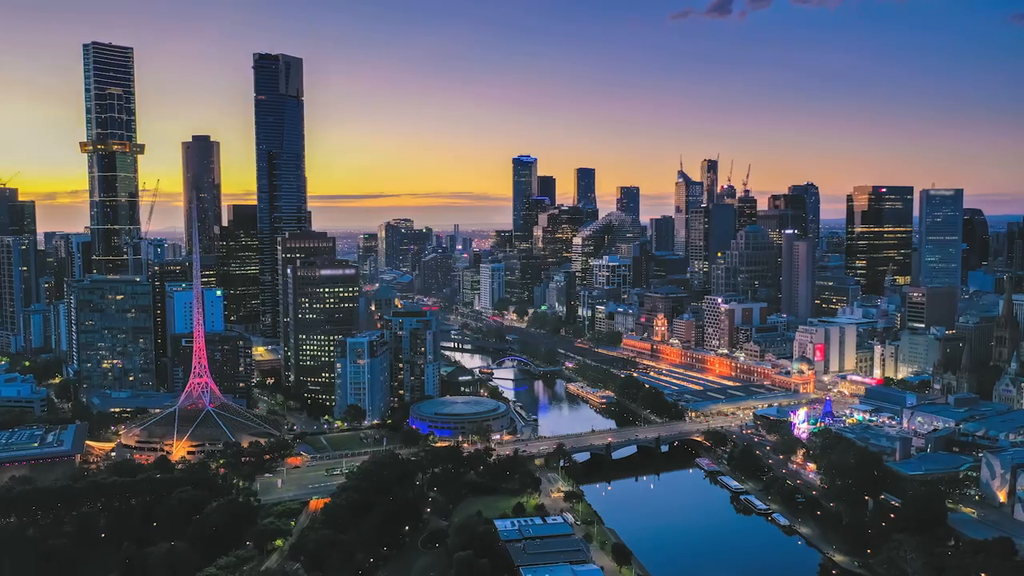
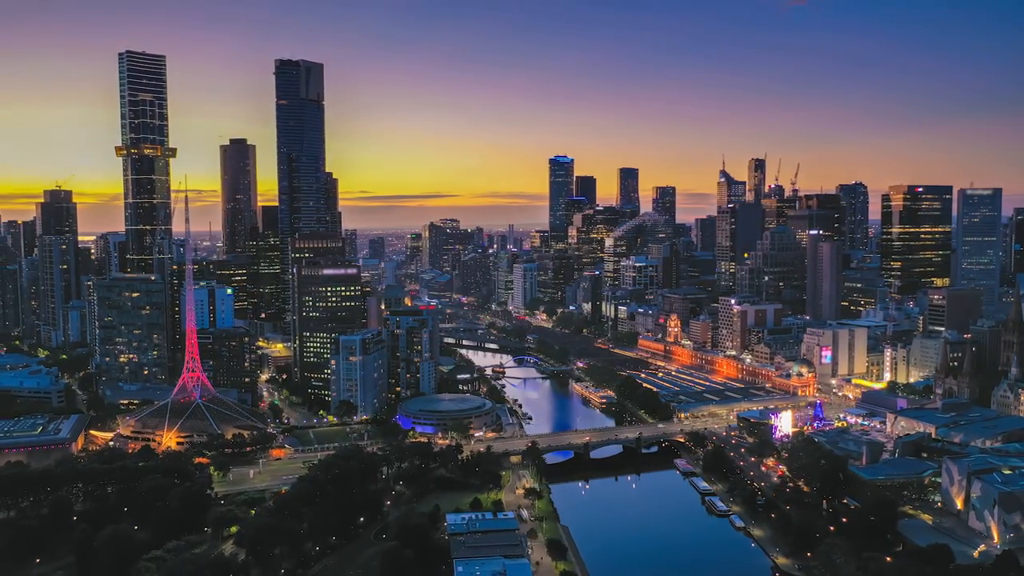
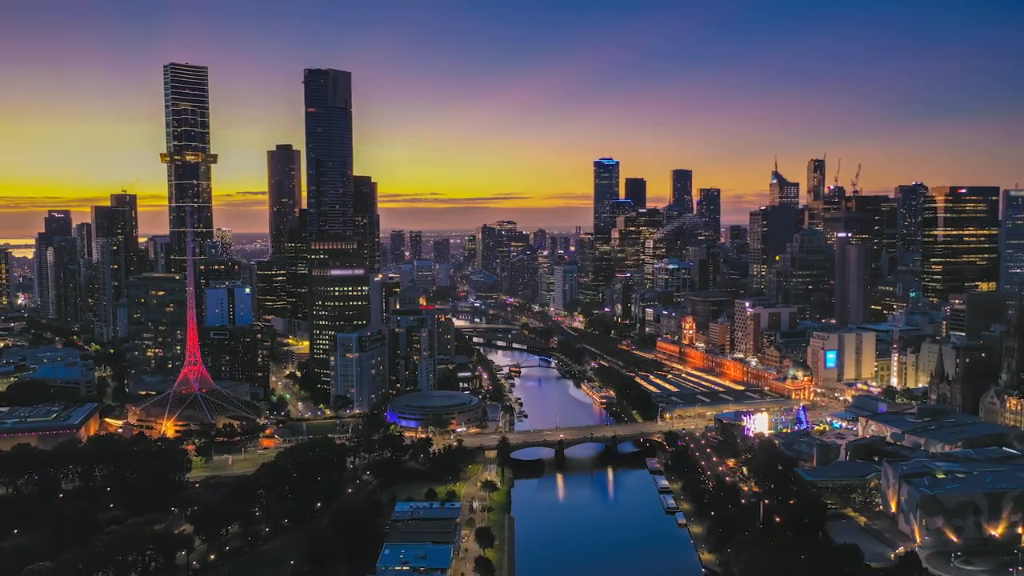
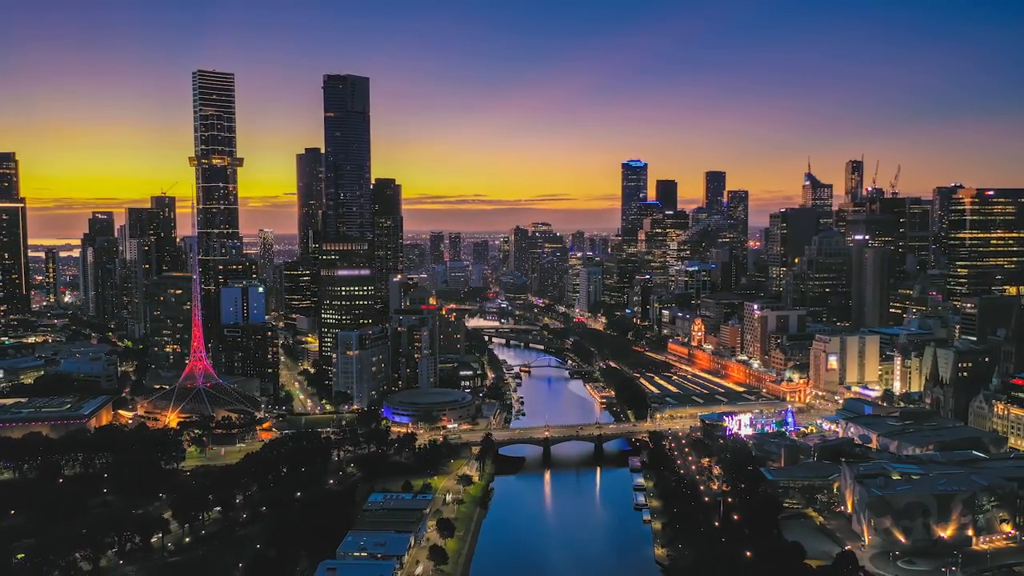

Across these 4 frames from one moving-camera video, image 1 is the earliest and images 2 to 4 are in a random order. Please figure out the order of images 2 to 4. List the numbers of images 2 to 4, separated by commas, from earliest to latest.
2, 3, 4
